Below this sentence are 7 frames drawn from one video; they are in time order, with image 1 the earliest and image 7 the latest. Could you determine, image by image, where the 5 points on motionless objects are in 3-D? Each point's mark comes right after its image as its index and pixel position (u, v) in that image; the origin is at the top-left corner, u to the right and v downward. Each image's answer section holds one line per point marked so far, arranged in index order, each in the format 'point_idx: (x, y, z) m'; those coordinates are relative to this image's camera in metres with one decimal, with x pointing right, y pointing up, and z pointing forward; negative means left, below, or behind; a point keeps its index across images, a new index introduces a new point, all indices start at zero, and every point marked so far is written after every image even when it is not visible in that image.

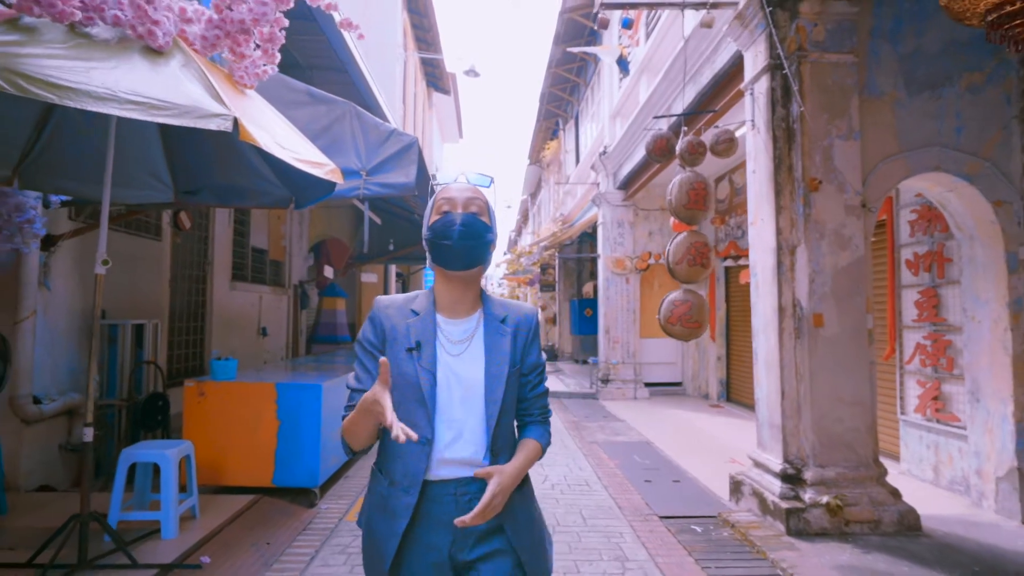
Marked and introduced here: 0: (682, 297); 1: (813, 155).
0: (+1.5, -0.1, +5.2) m
1: (+2.2, +1.0, +4.3) m
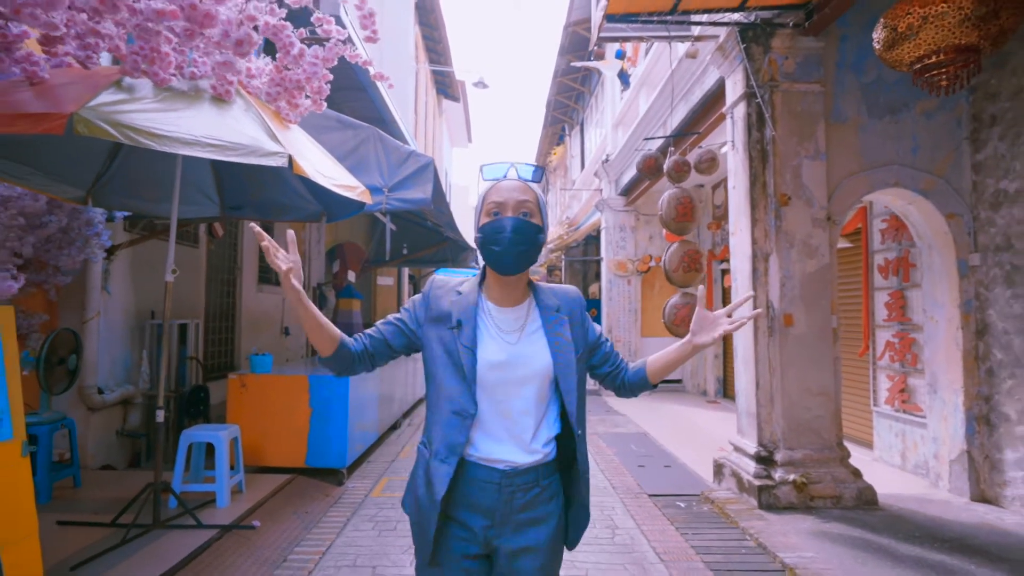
0: (+1.6, -0.1, +5.8) m
1: (+2.2, +0.9, +4.8) m
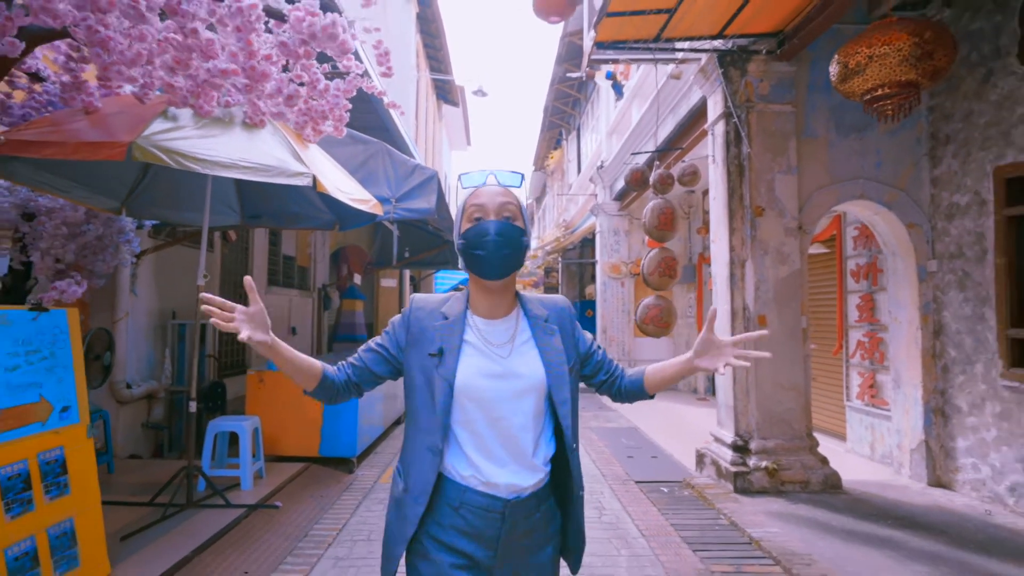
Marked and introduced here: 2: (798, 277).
0: (+1.5, -0.1, +6.2) m
1: (+2.2, +0.9, +5.3) m
2: (+2.5, +0.1, +5.2) m
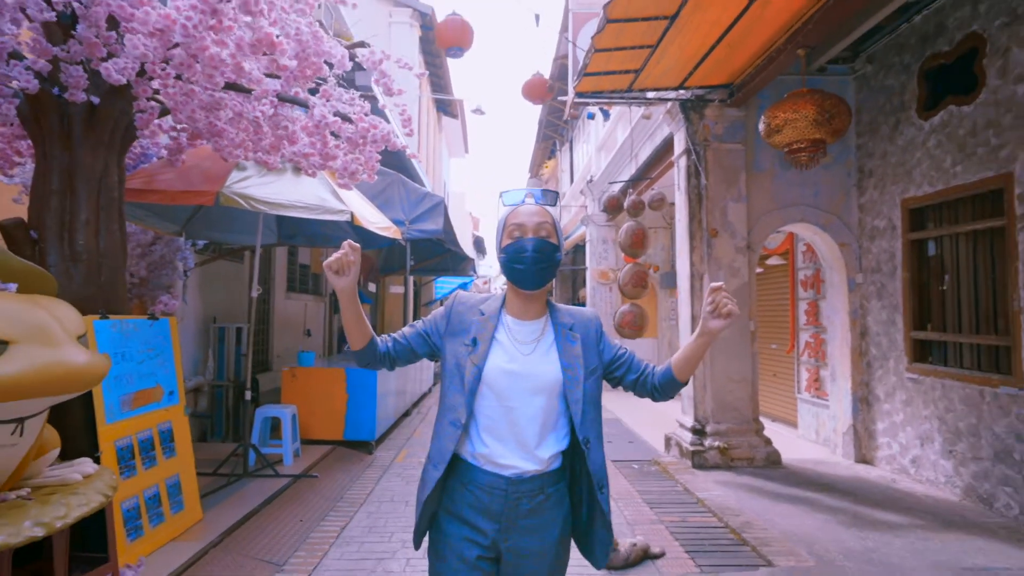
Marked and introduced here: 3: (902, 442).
0: (+1.5, -0.2, +7.2) m
1: (+2.1, +0.8, +6.3) m
2: (+2.5, 0.0, +6.3) m
3: (+3.7, -1.5, +5.6) m
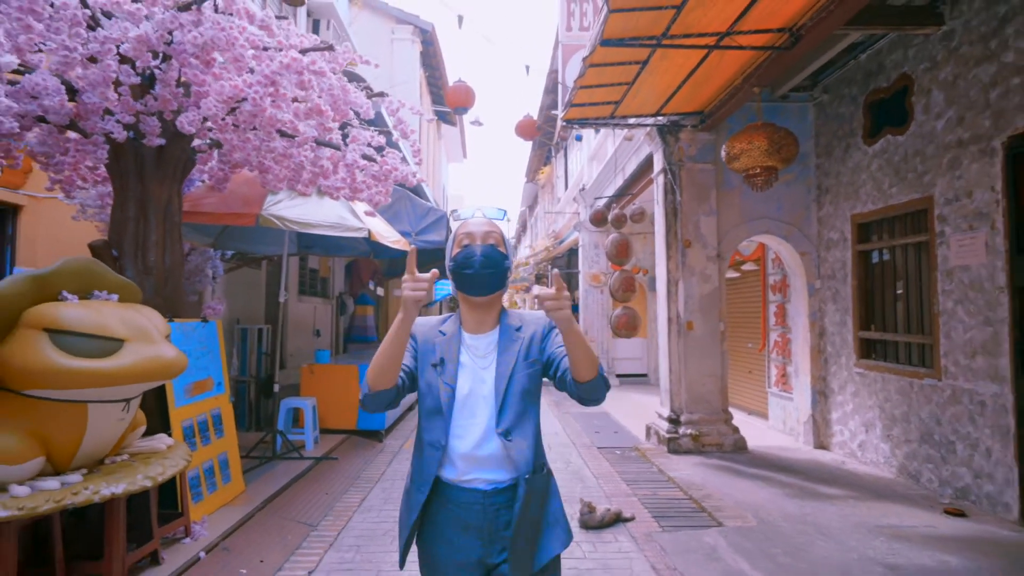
0: (+1.4, -0.3, +8.0) m
1: (+2.1, +0.7, +7.1) m
2: (+2.4, -0.1, +7.0) m
3: (+3.6, -1.5, +6.4) m
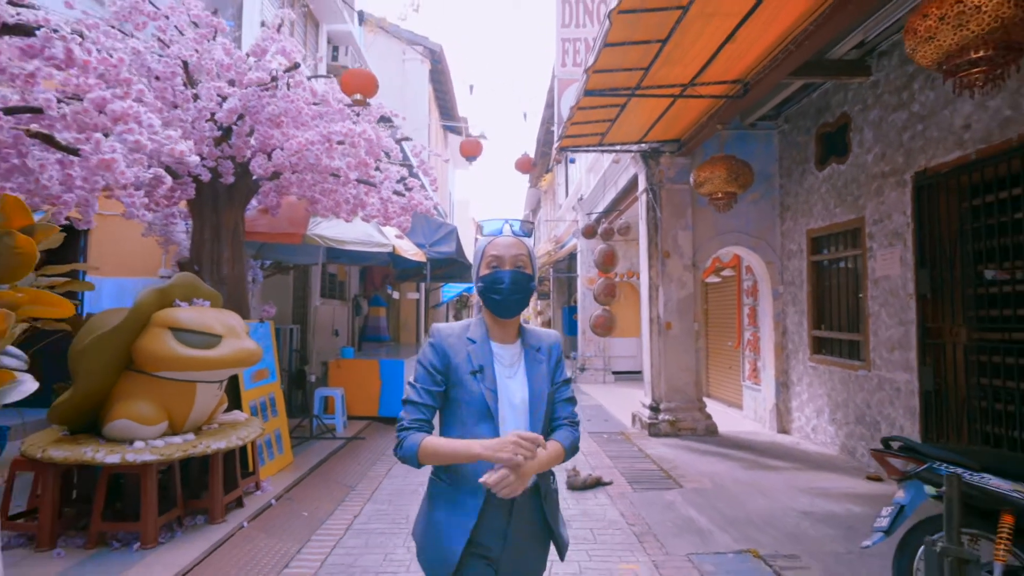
0: (+1.5, -0.4, +9.0) m
1: (+2.1, +0.7, +8.1) m
2: (+2.4, -0.1, +8.0) m
3: (+3.7, -1.6, +7.4) m
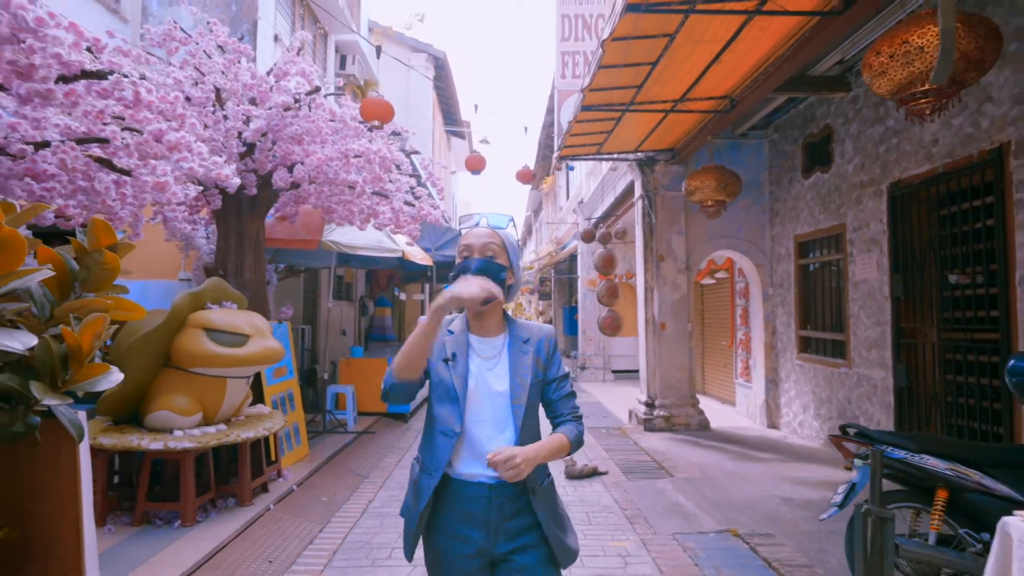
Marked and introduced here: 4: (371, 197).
0: (+1.5, -0.4, +9.4) m
1: (+2.1, +0.6, +8.5) m
2: (+2.5, -0.2, +8.4) m
3: (+3.7, -1.6, +7.8) m
4: (-1.4, +0.9, +5.7) m
